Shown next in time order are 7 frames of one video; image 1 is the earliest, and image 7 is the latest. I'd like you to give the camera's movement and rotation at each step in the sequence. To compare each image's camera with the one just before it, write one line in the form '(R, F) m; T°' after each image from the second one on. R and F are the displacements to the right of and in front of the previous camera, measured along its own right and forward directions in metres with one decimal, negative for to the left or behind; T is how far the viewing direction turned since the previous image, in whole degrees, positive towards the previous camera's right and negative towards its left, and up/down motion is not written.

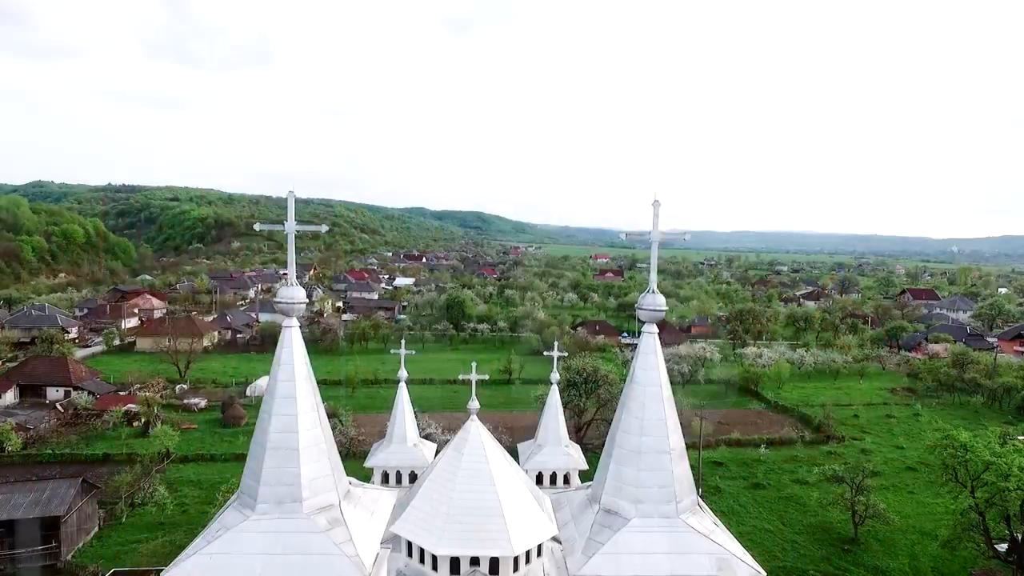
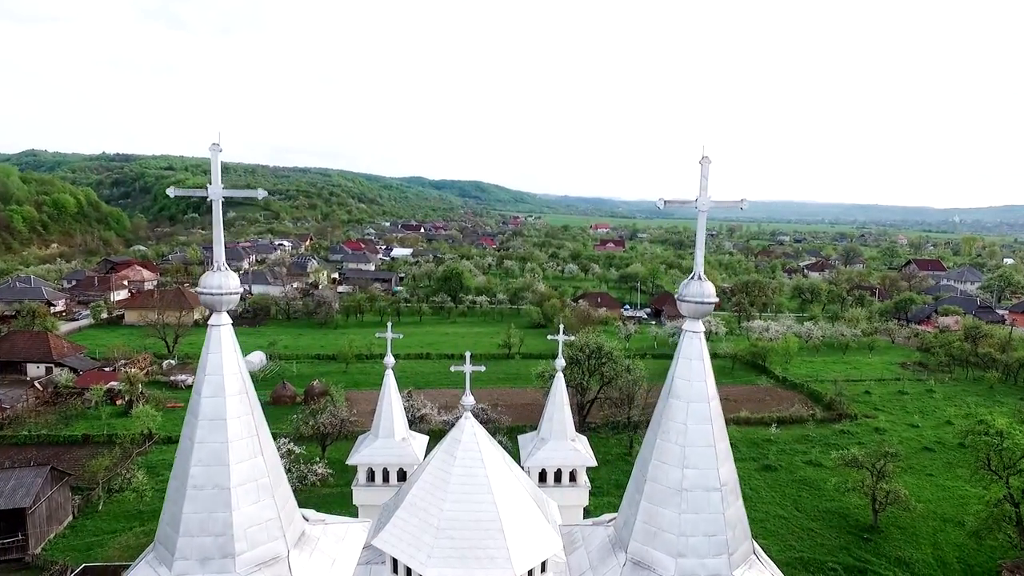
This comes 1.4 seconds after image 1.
(0.0, +1.7) m; 0°
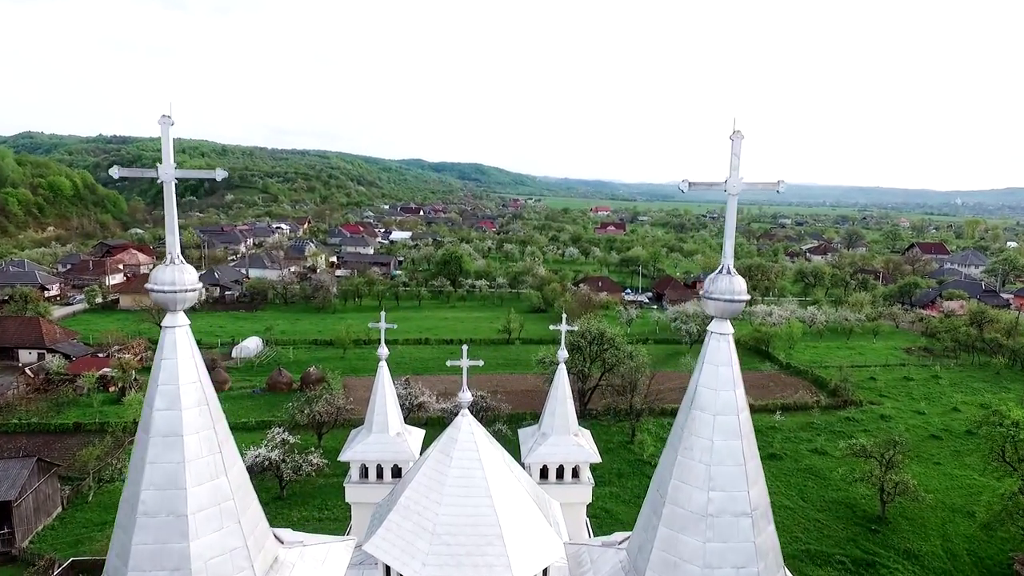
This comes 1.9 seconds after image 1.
(0.0, +0.7) m; 0°
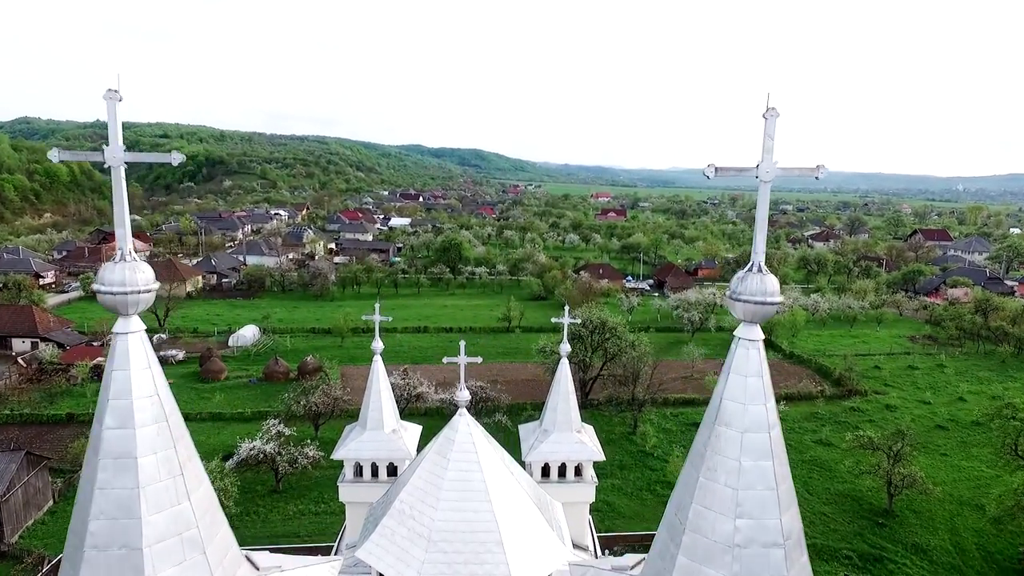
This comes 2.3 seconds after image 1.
(0.0, +0.6) m; 0°
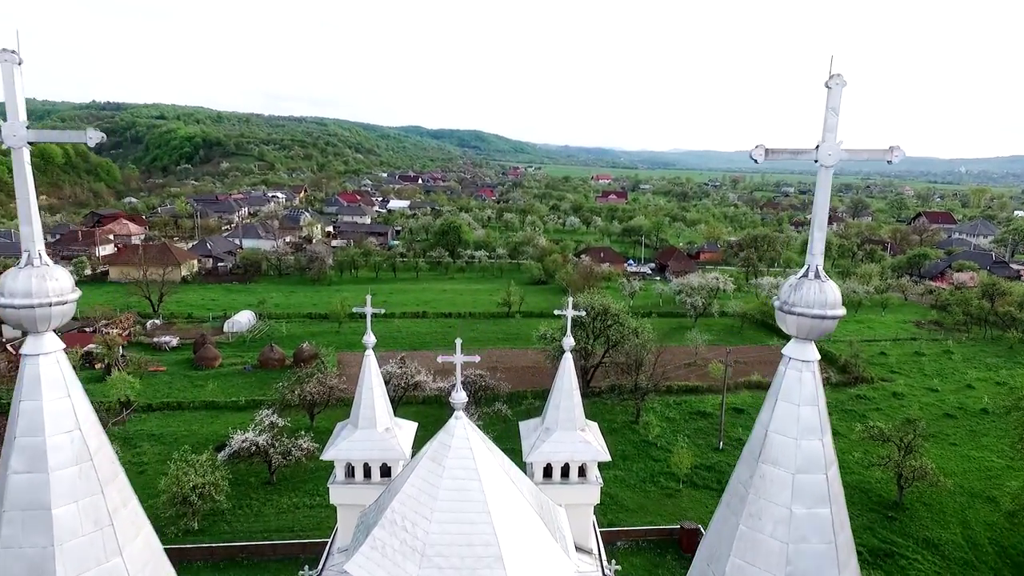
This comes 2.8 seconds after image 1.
(0.0, +0.8) m; 0°
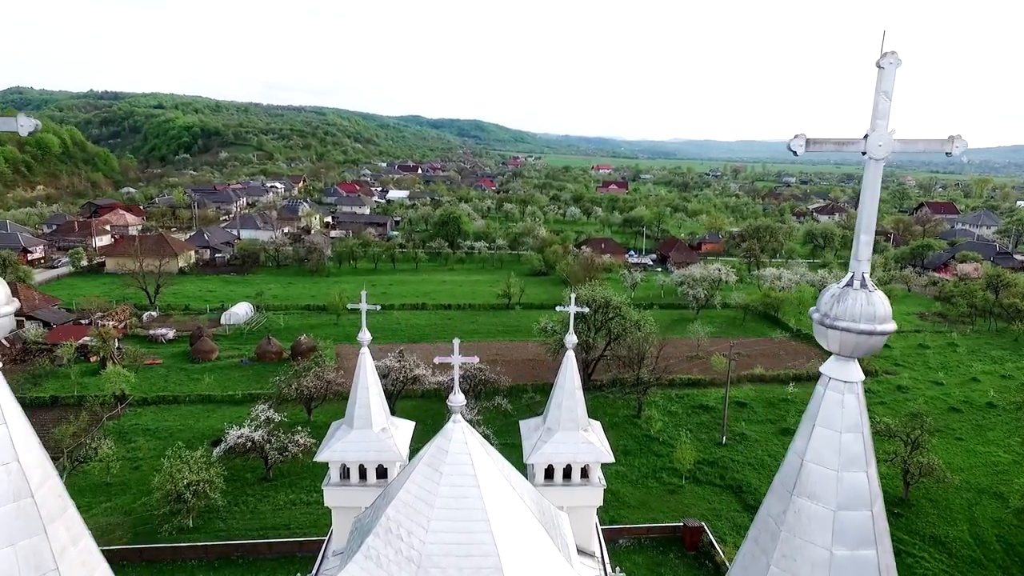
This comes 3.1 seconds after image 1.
(0.0, +0.4) m; 0°
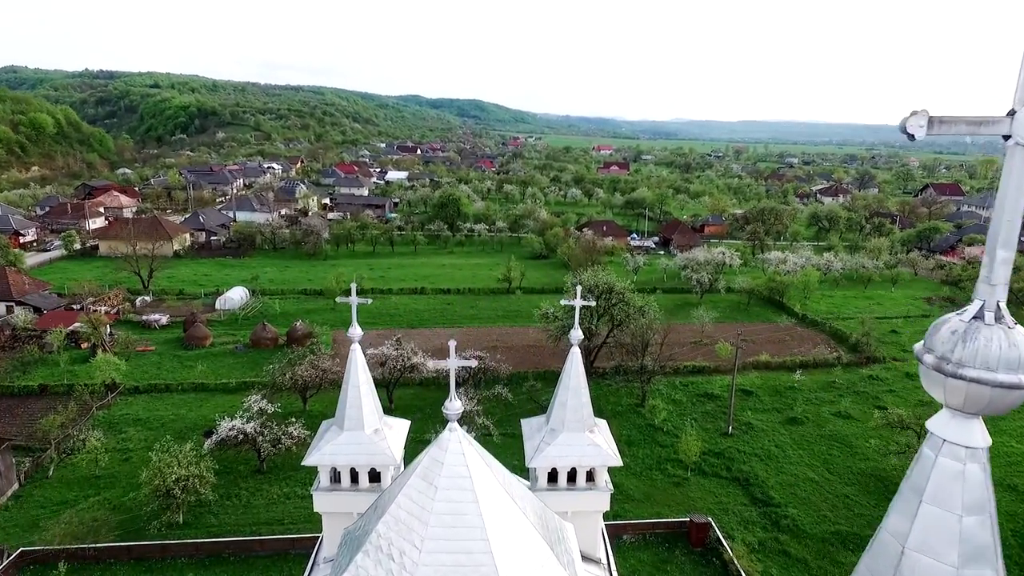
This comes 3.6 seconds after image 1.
(0.0, +0.8) m; 0°
